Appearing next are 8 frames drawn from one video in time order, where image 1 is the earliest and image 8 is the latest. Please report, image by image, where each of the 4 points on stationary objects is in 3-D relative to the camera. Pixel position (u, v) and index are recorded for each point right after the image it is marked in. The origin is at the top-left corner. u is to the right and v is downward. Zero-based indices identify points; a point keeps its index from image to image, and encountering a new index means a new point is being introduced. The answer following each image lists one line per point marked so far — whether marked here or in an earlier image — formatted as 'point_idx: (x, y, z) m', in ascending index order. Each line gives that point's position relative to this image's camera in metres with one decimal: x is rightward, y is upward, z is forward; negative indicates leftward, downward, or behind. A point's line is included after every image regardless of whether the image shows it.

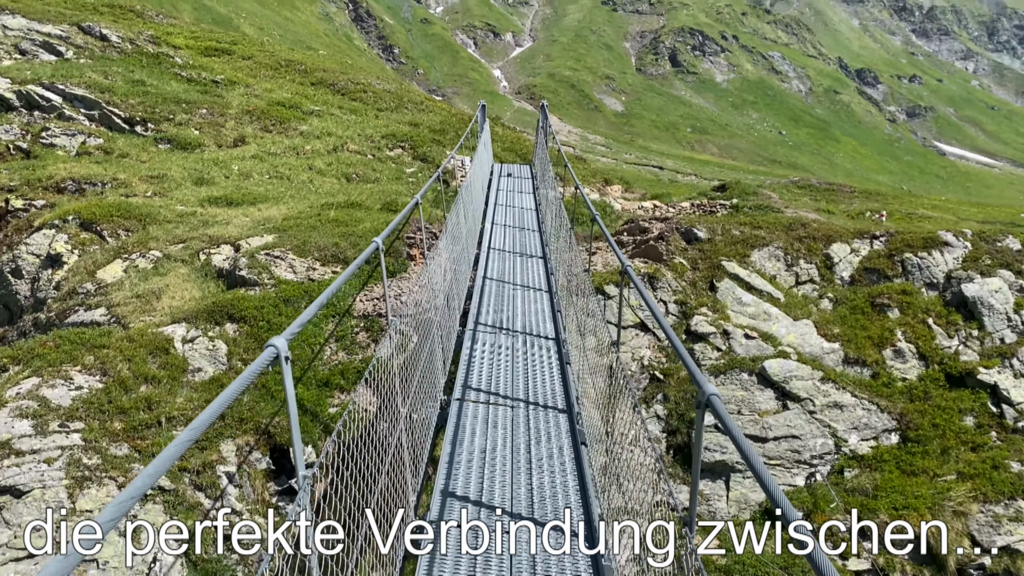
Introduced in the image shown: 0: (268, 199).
0: (-5.8, +2.1, +19.9) m
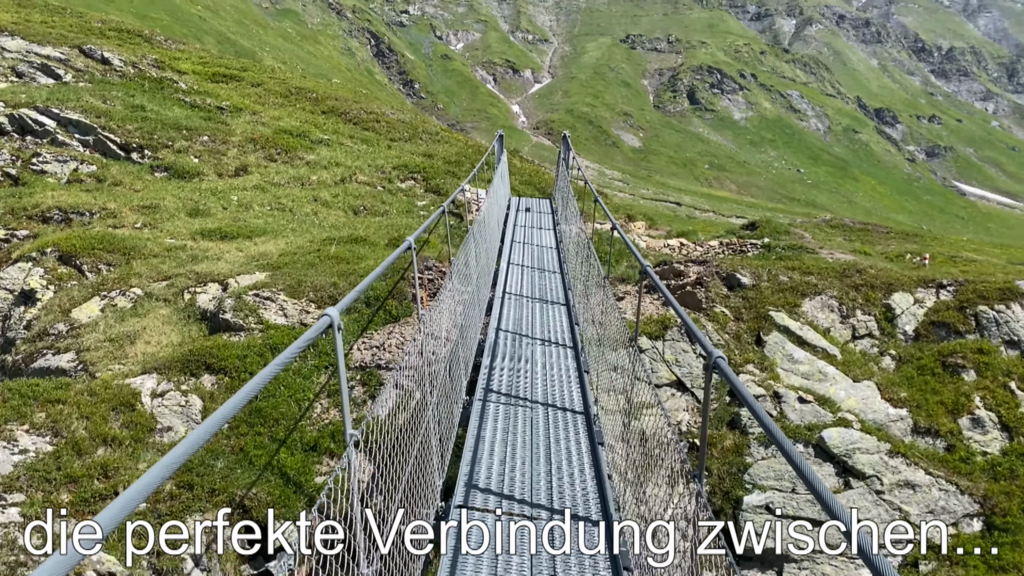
0: (-5.3, +1.2, +18.4) m
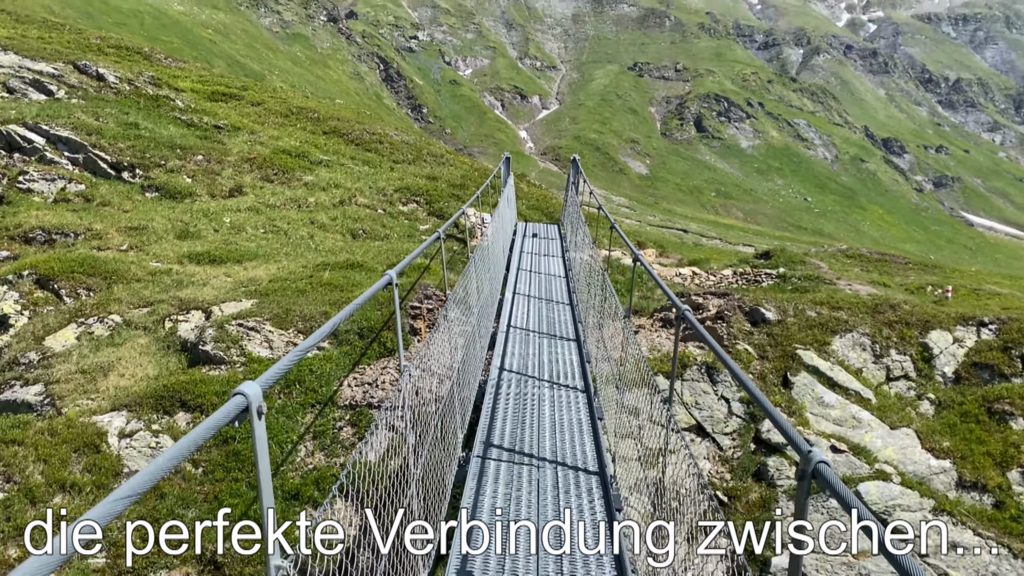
0: (-5.2, +0.6, +17.4) m
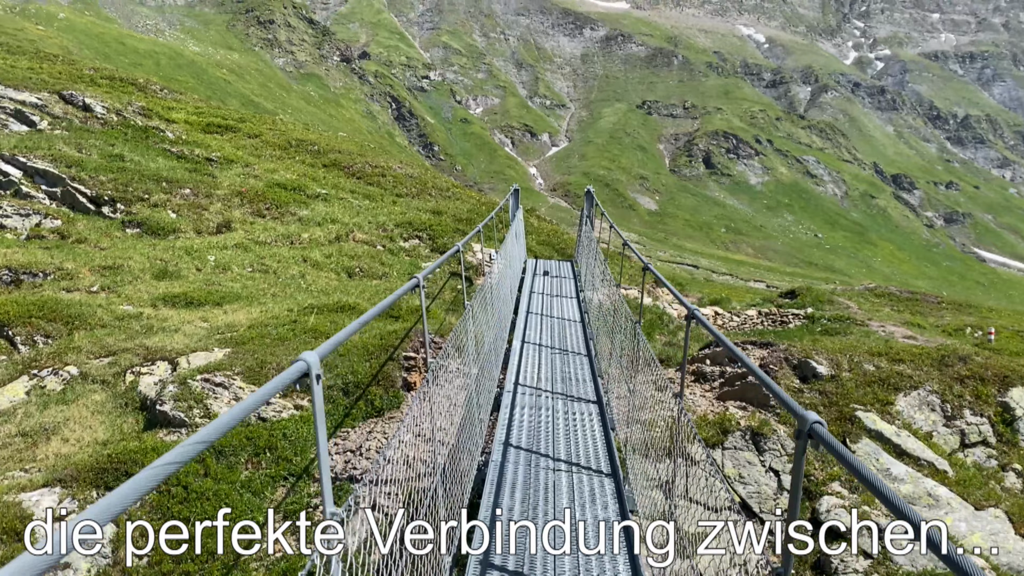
0: (-5.1, -0.2, +15.8) m
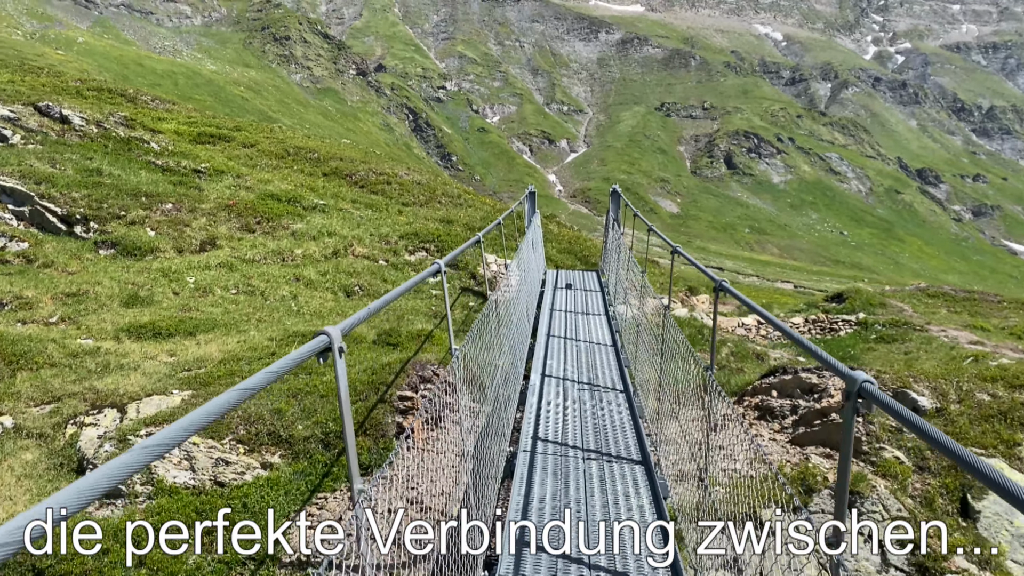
0: (-4.8, -0.6, +13.8) m
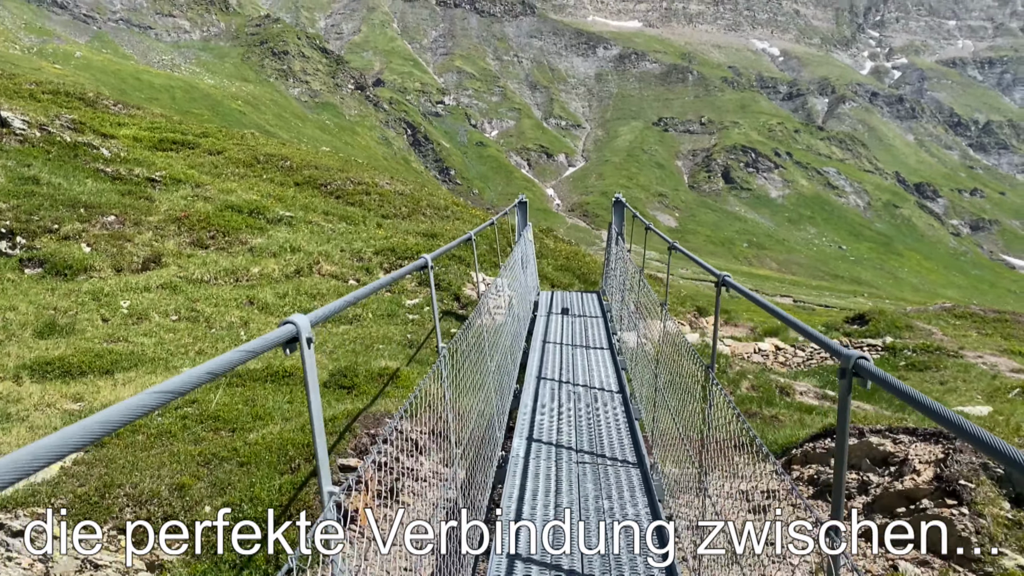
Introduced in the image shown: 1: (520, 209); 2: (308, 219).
0: (-5.0, -1.0, +11.5) m
1: (+0.2, +1.7, +18.3) m
2: (-4.6, +1.5, +19.0) m
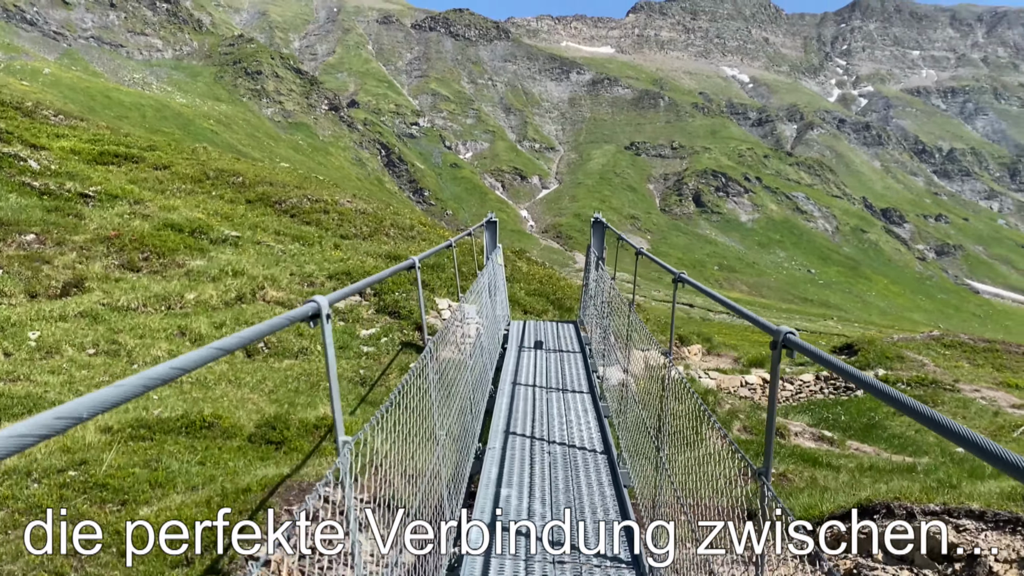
0: (-5.4, -1.4, +9.8) m
1: (-0.4, +1.1, +16.8) m
2: (-5.2, +1.0, +17.3) m
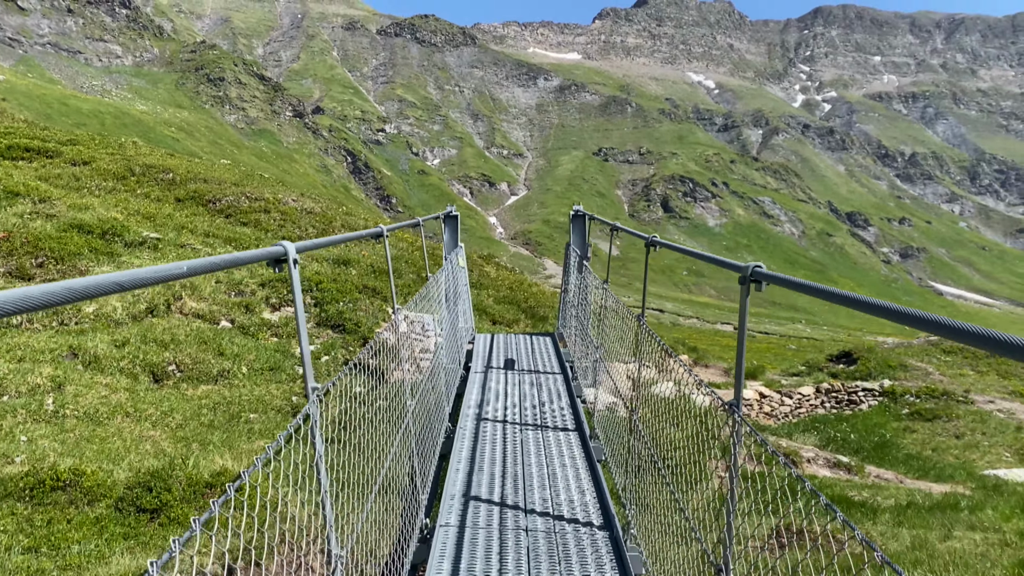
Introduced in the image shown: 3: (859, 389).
0: (-5.7, -1.5, +7.4) m
1: (-1.0, +1.0, +14.6) m
2: (-5.8, +0.8, +15.0) m
3: (+7.5, -2.2, +18.5) m
